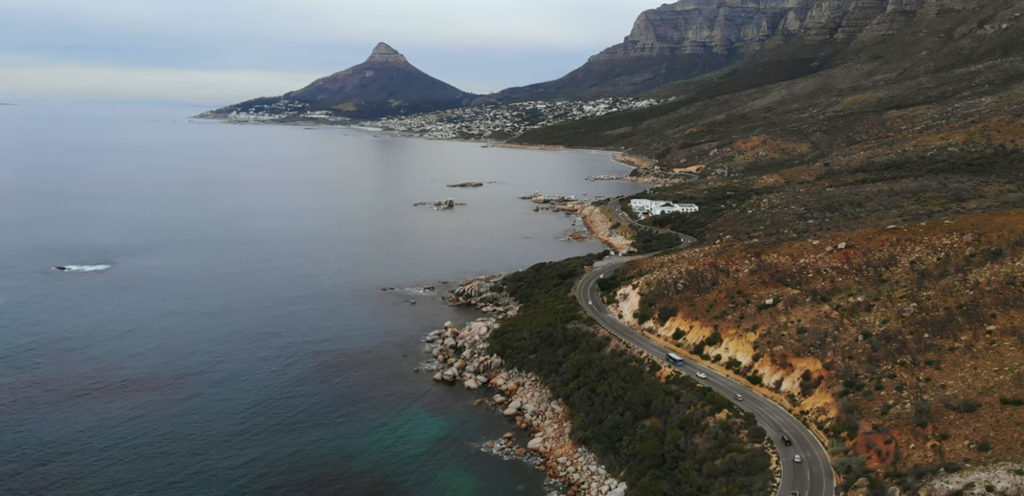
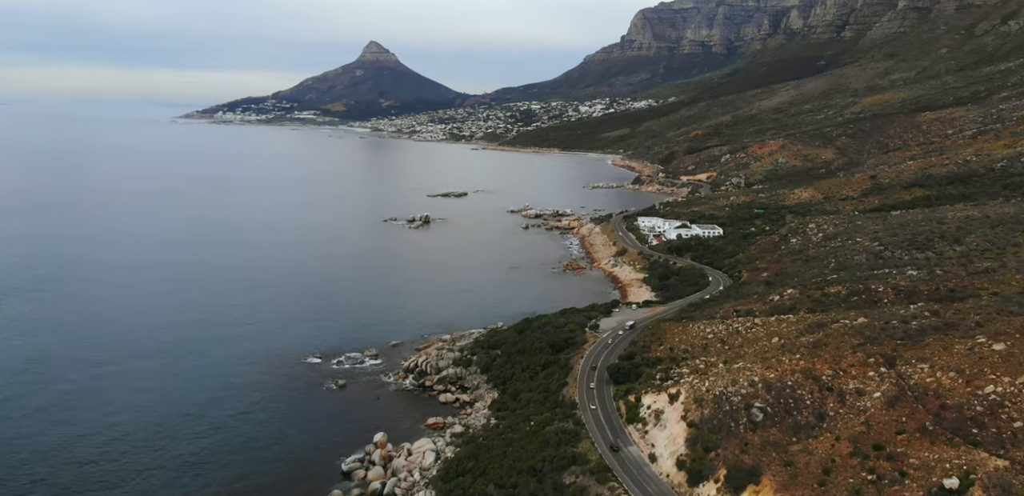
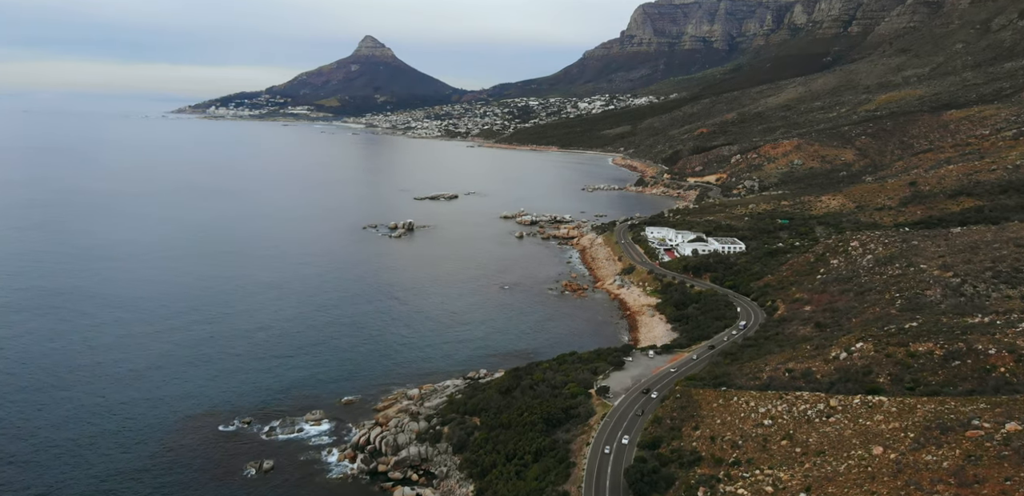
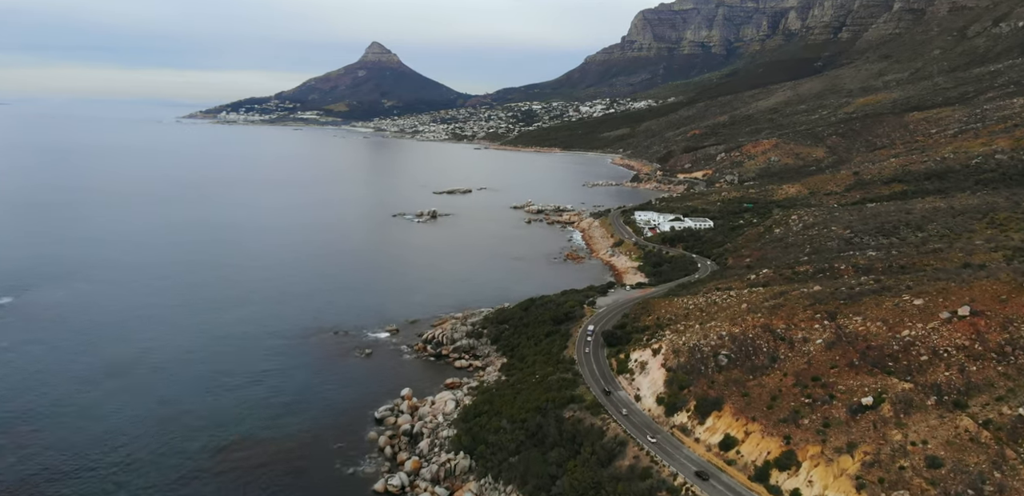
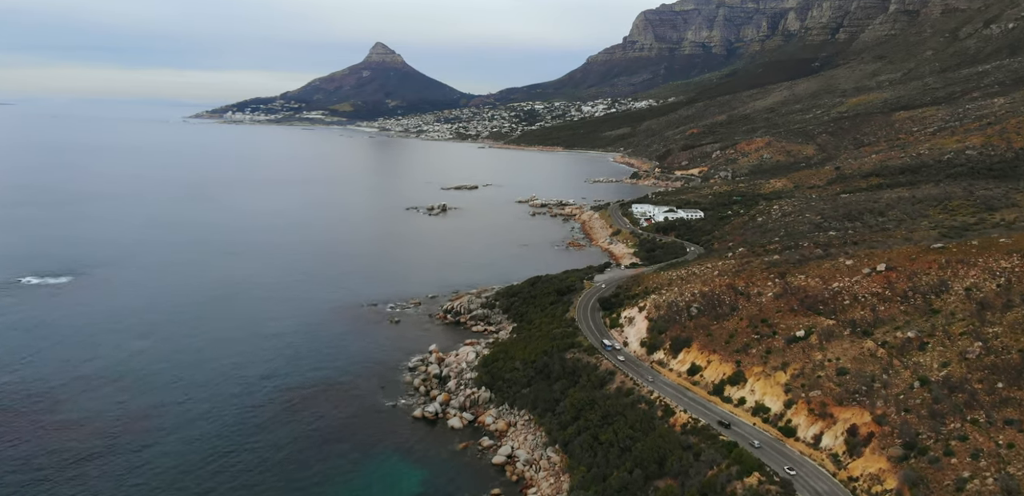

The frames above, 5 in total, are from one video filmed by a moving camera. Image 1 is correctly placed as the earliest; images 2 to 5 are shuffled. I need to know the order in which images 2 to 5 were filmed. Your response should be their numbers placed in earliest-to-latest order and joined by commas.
5, 4, 2, 3
